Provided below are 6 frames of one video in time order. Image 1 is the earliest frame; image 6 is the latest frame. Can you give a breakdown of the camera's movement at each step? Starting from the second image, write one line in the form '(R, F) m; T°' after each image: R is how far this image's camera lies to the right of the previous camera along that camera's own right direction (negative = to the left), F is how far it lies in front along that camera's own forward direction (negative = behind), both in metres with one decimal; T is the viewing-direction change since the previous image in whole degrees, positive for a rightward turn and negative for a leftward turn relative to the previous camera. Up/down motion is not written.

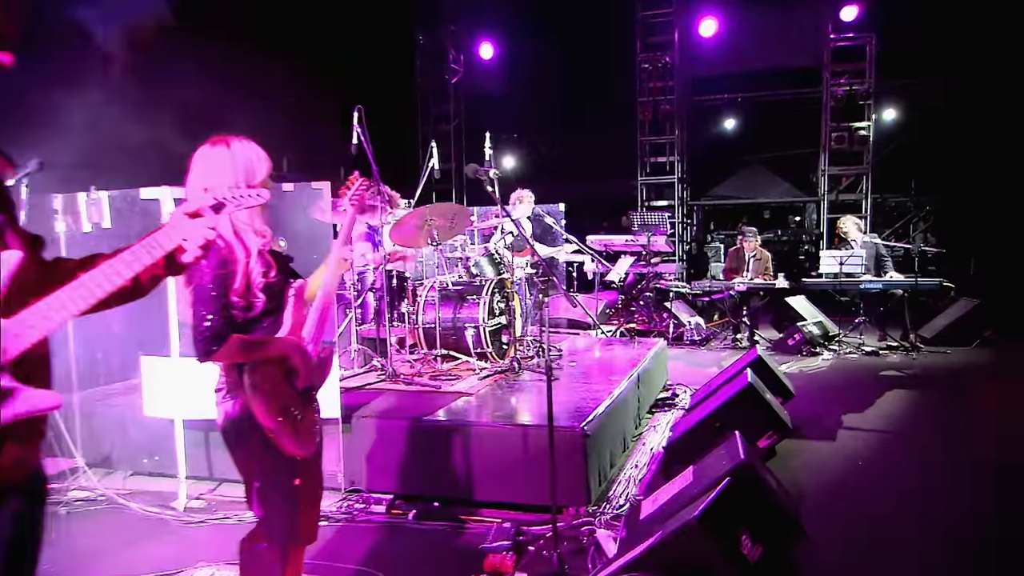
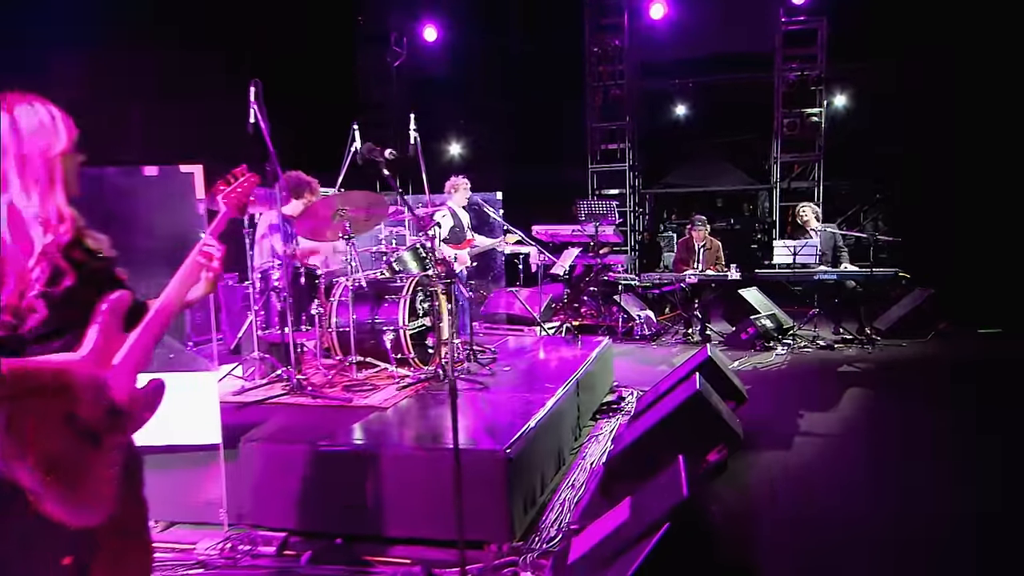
(+0.2, +0.5) m; +3°
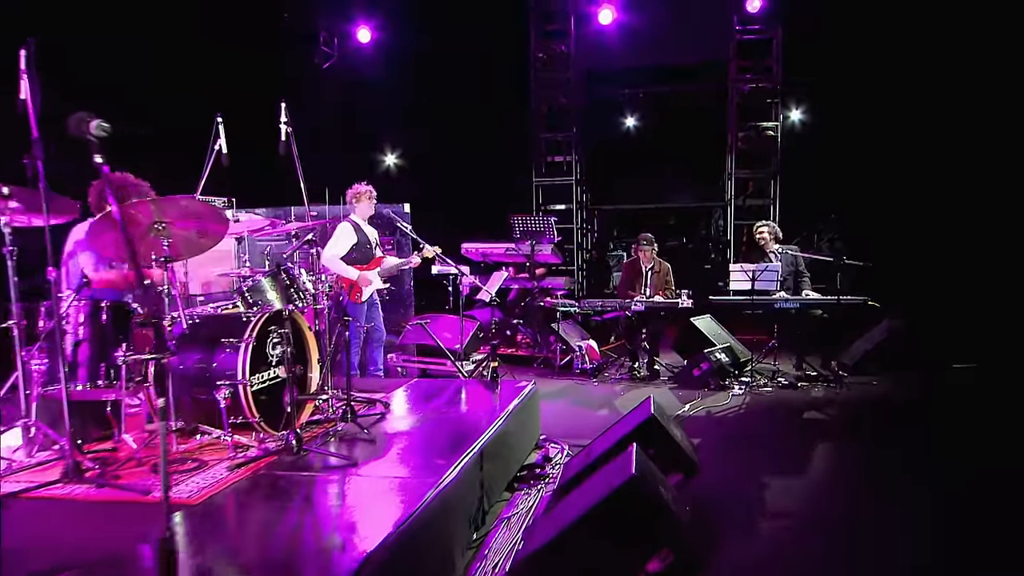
(+0.3, +1.0) m; +3°
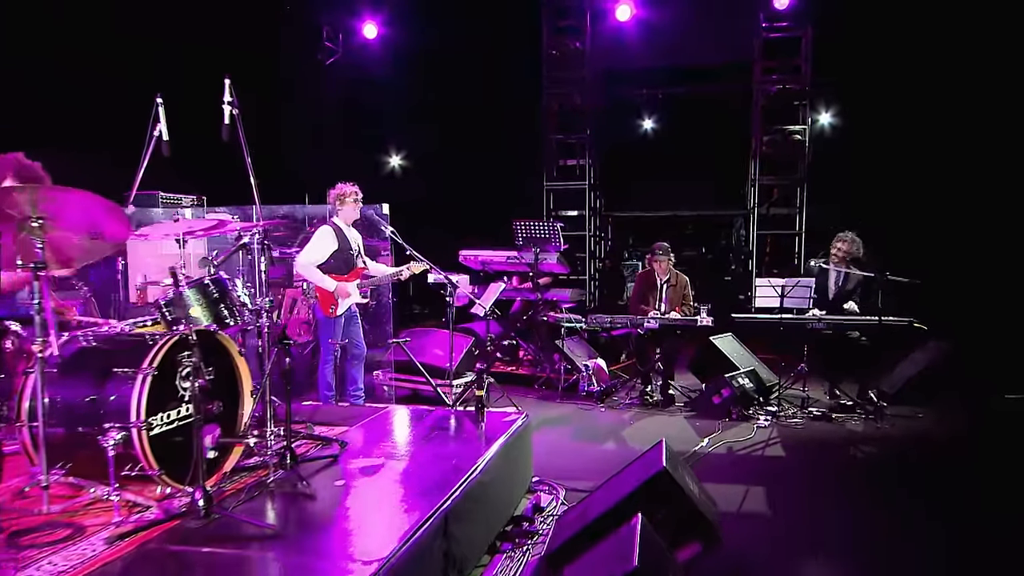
(+0.1, +0.7) m; -1°
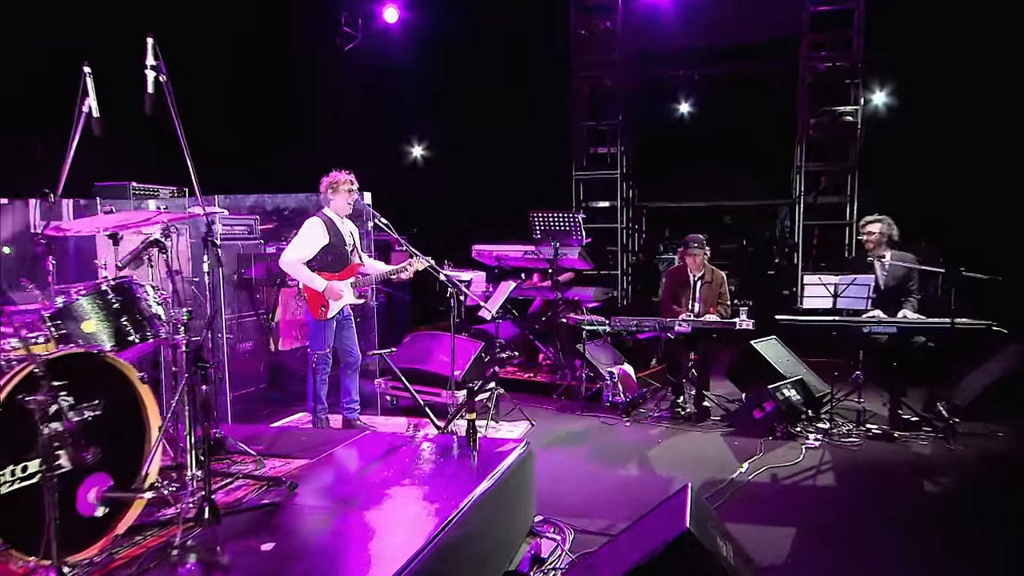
(+0.2, +0.7) m; -3°
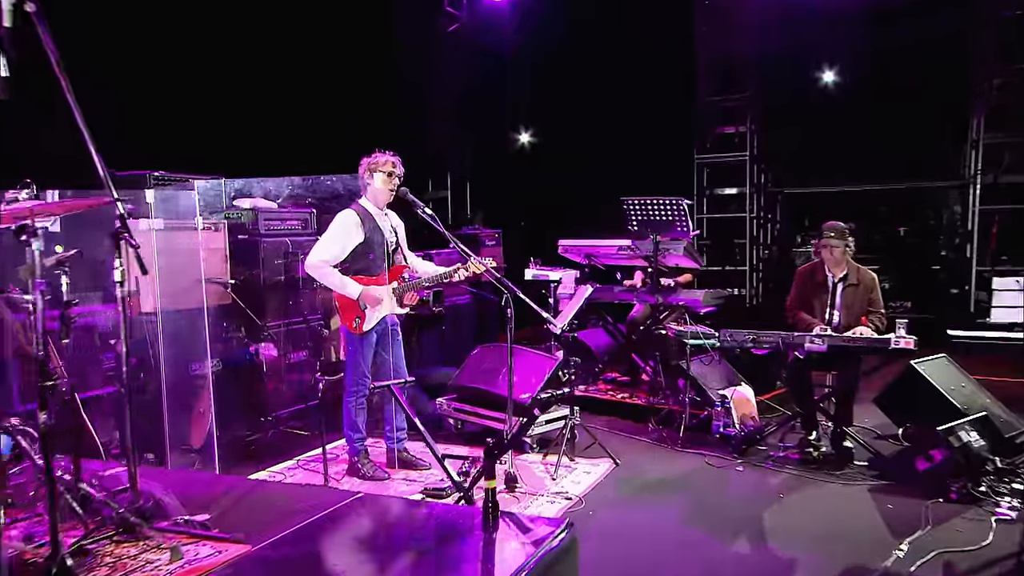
(+0.3, +1.0) m; -10°
